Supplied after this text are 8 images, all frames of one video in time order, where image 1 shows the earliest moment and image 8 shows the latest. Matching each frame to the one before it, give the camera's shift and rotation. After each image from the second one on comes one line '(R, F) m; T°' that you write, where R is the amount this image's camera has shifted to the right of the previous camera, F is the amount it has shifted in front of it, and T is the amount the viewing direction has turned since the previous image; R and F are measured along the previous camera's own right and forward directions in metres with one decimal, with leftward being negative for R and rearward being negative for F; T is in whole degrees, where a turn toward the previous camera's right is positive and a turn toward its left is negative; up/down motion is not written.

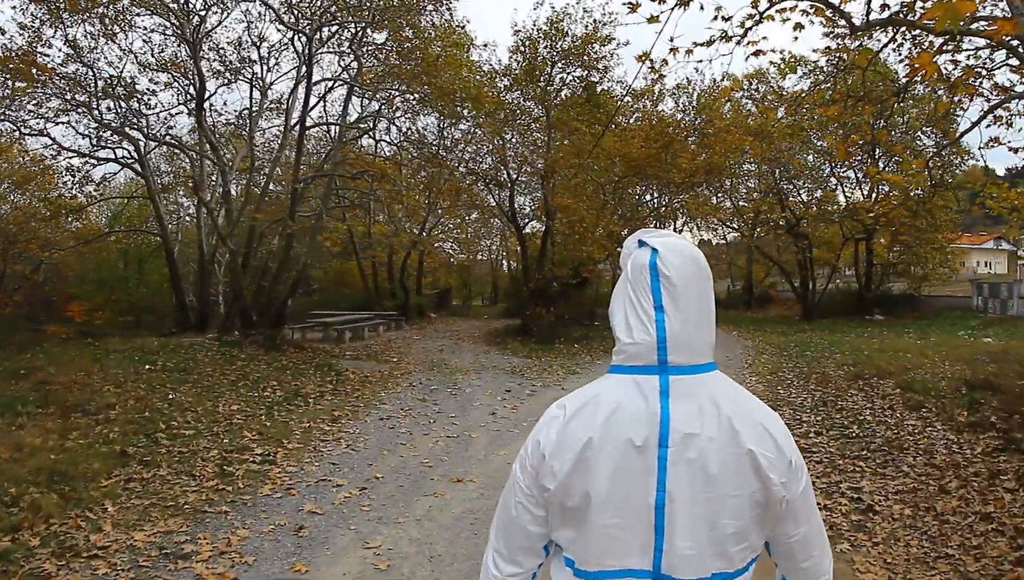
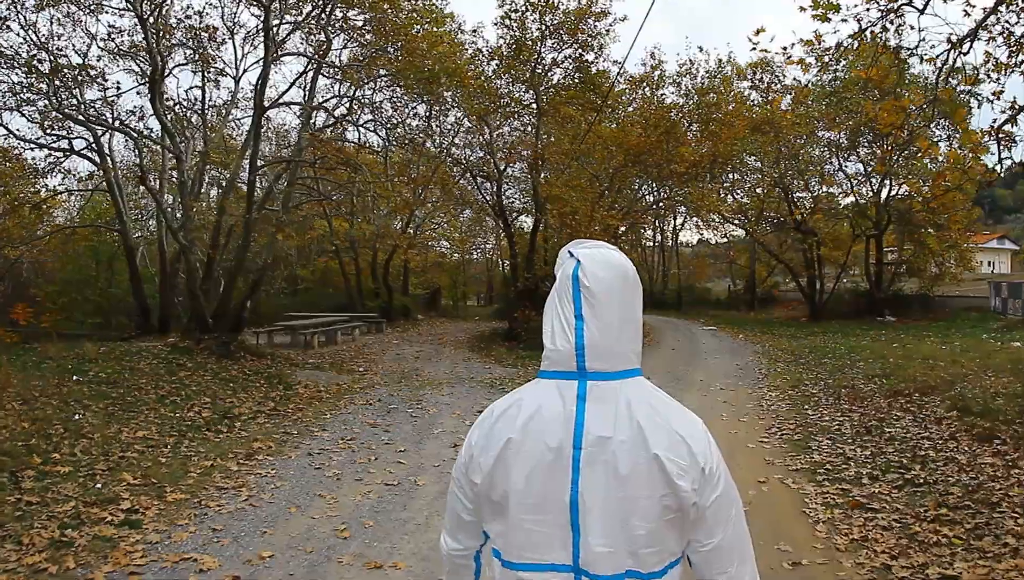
(+0.3, +1.7) m; 0°
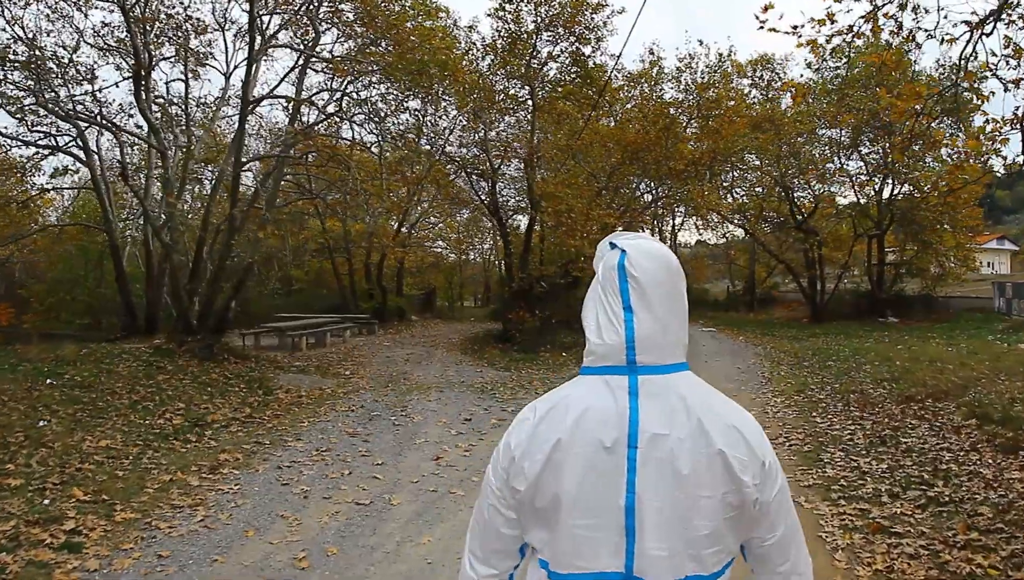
(+0.1, +0.5) m; 0°
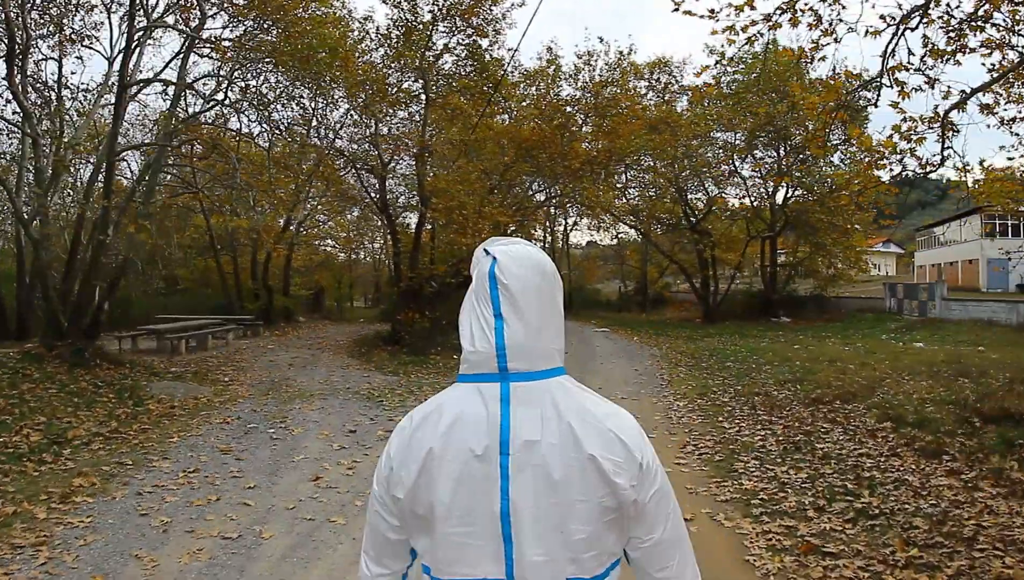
(+0.1, +0.6) m; +7°
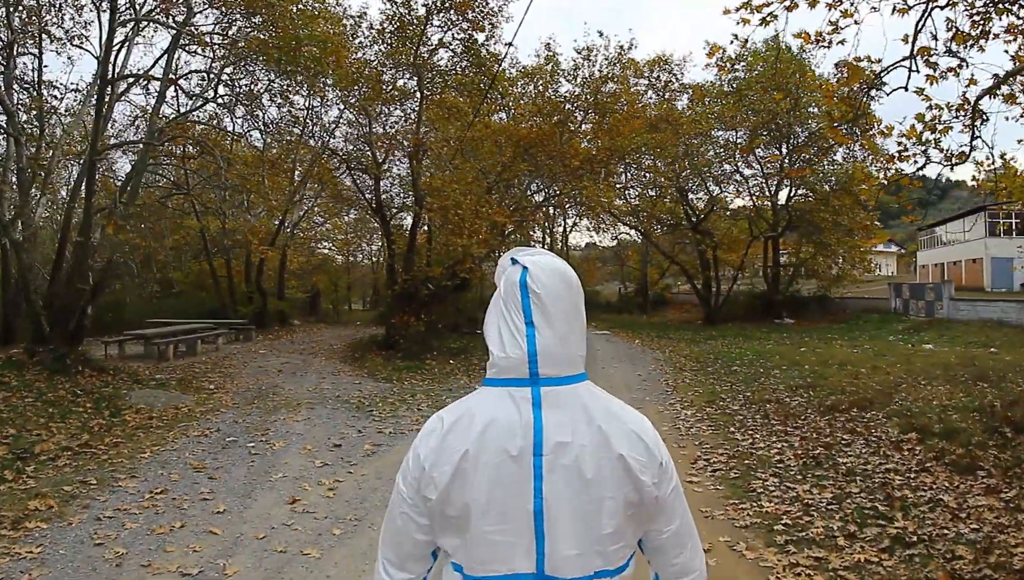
(0.0, +0.4) m; 0°
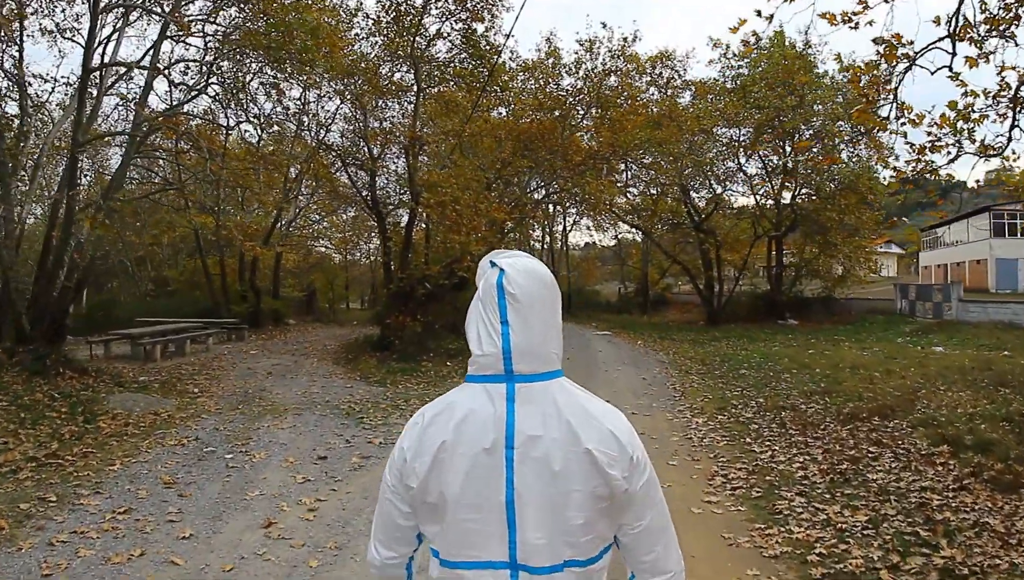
(0.0, +0.5) m; 0°
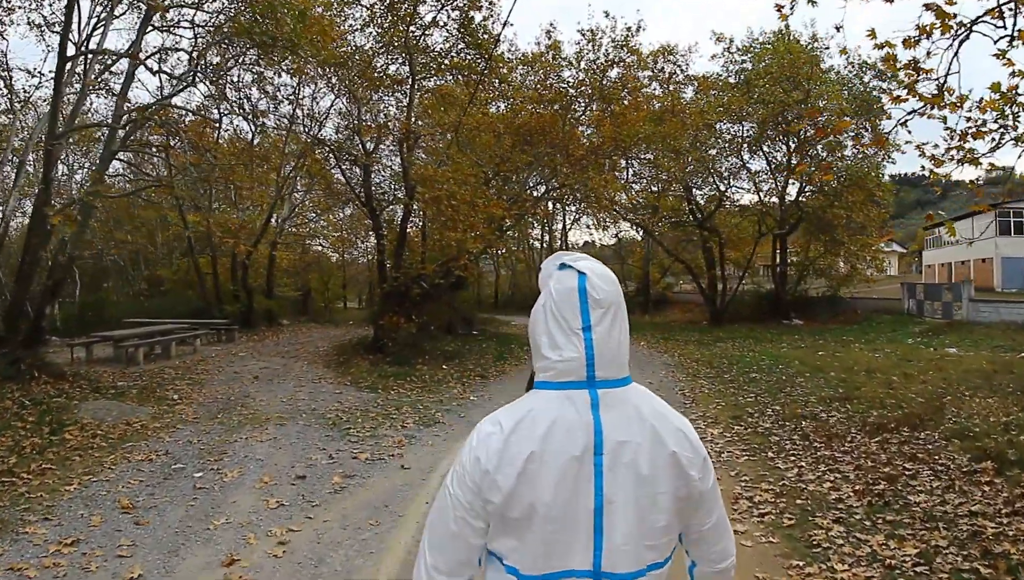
(0.0, +0.5) m; 0°
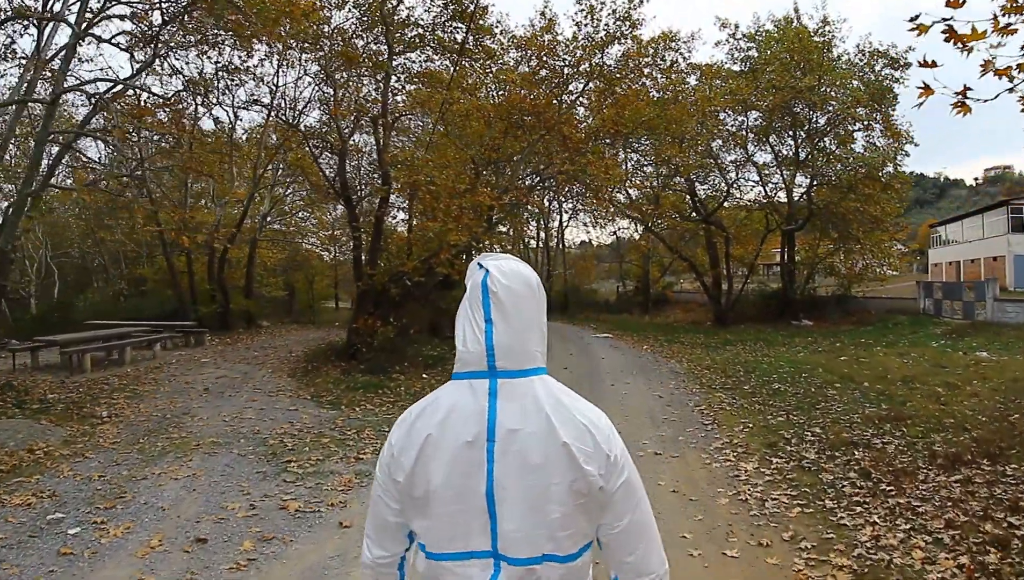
(+0.1, +1.3) m; 0°
